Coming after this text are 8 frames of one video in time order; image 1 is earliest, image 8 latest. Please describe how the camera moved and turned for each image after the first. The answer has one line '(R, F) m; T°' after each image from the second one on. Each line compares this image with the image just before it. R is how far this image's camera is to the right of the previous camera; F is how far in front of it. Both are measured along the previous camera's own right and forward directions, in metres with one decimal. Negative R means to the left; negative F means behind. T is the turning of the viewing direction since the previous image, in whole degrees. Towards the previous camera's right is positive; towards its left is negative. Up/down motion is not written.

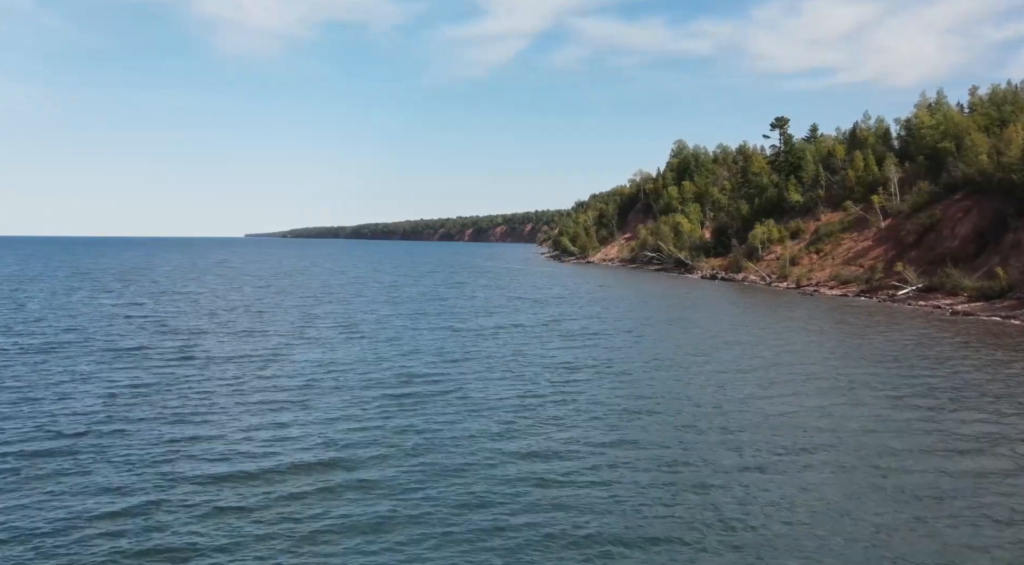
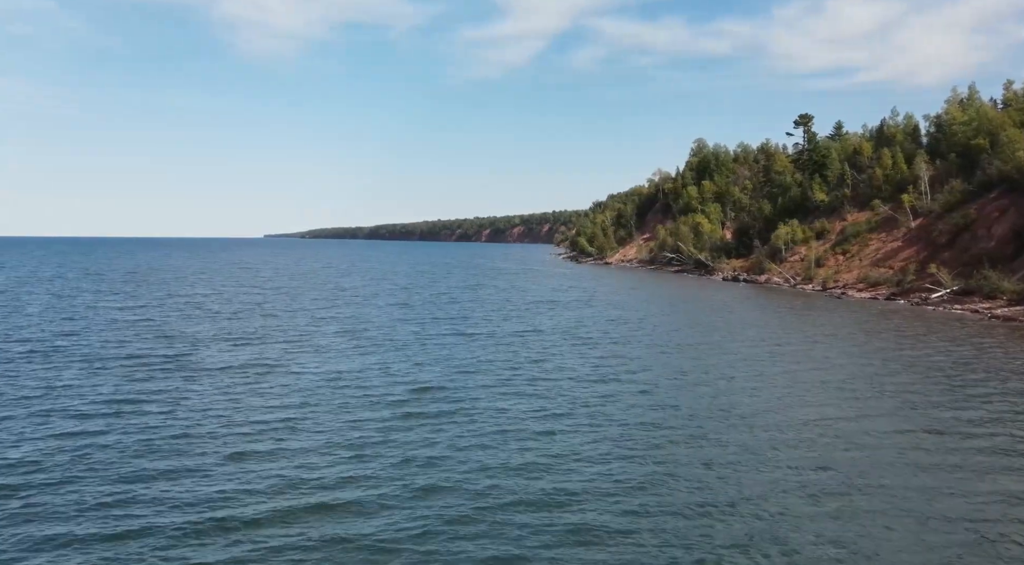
(+0.1, +2.8) m; -1°
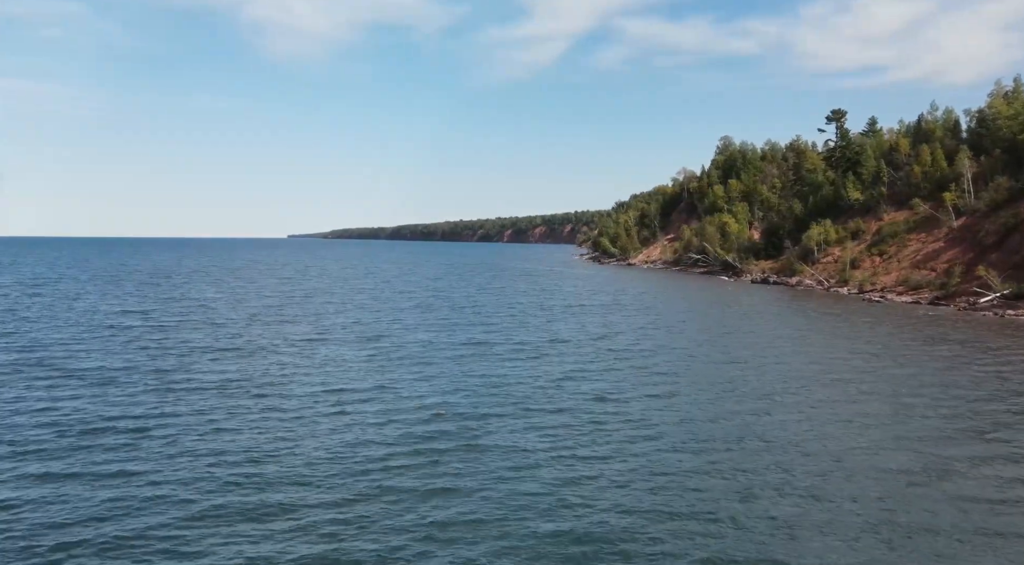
(+0.1, +4.1) m; -1°
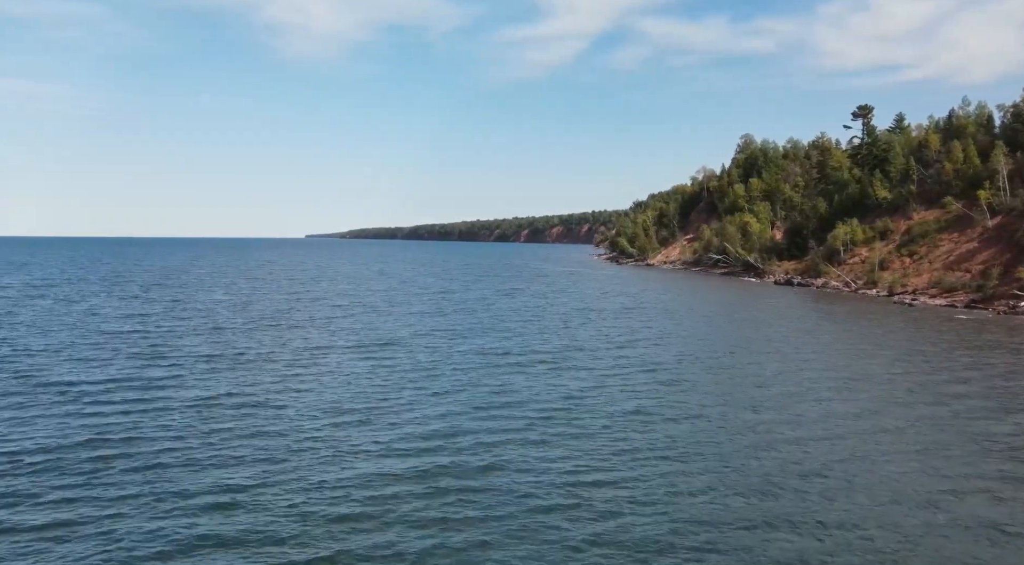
(+0.1, +3.0) m; -1°
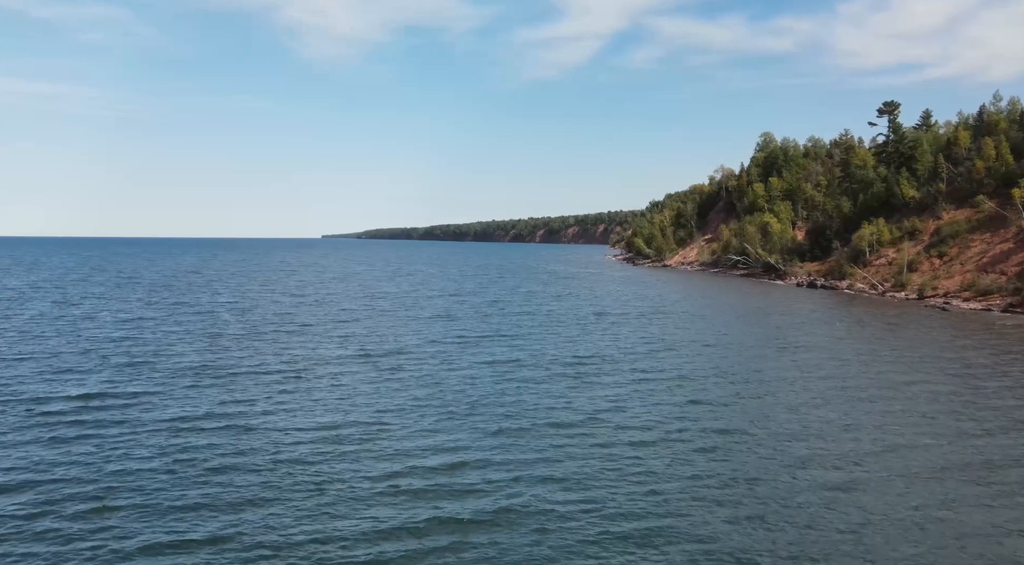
(+0.2, +3.1) m; -1°
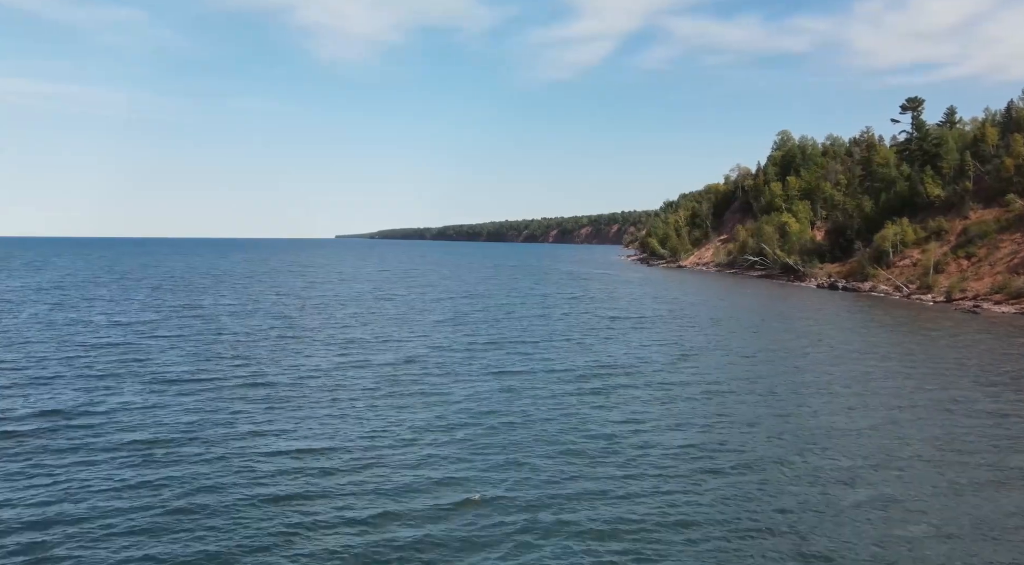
(+0.1, +2.8) m; -1°
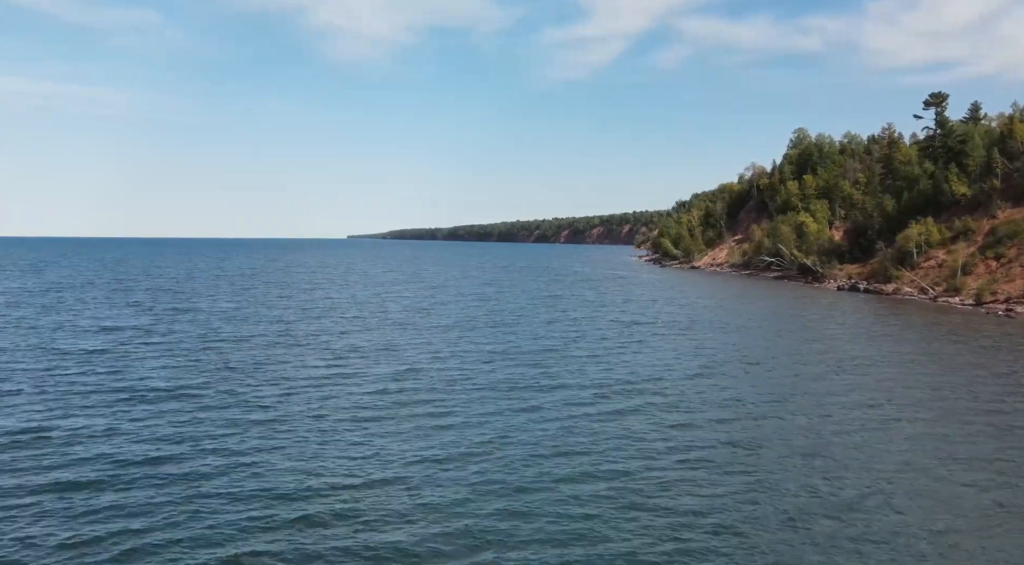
(+0.1, +3.2) m; -1°
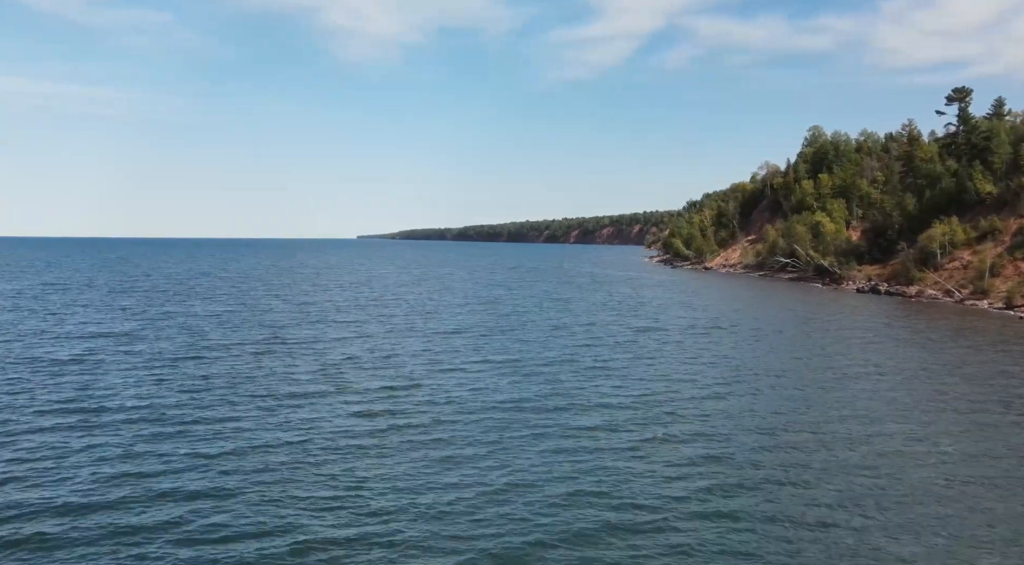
(+0.1, +3.2) m; -1°
